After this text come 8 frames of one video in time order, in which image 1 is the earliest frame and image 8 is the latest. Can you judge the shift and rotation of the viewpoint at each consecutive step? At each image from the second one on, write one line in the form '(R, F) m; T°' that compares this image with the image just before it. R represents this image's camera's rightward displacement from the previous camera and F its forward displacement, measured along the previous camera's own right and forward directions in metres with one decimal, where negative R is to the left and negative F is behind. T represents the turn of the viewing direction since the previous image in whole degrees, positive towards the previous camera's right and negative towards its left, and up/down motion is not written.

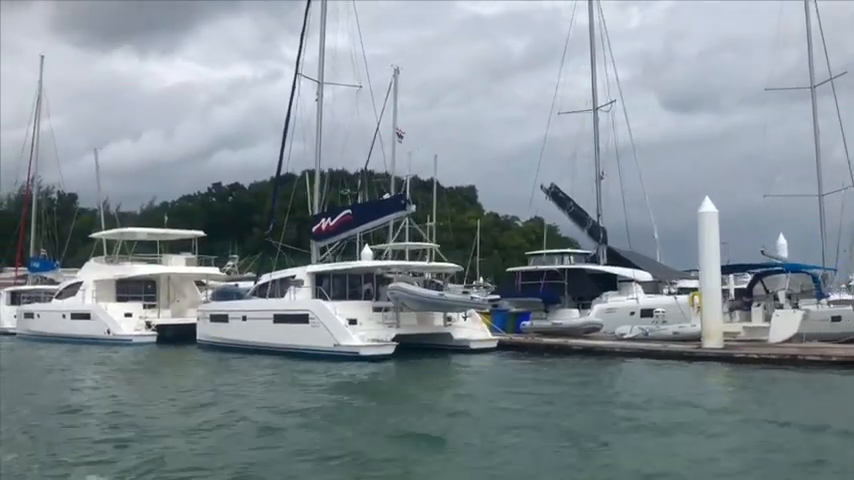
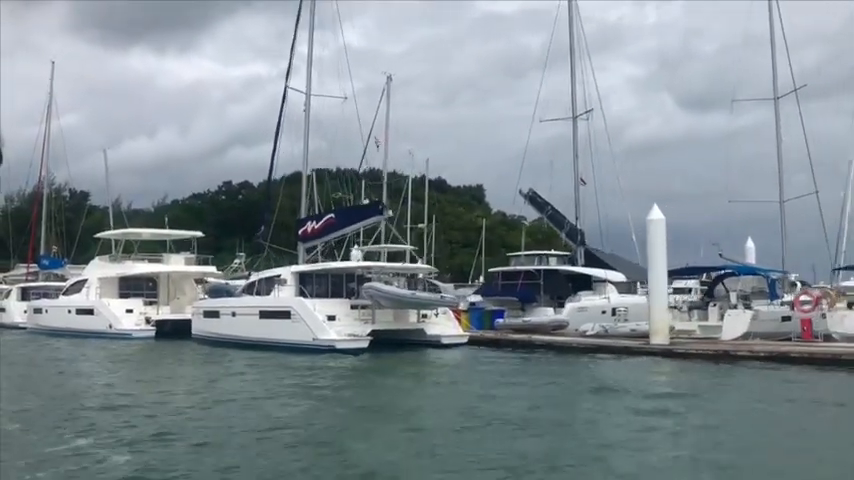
(+0.8, -1.2) m; -1°
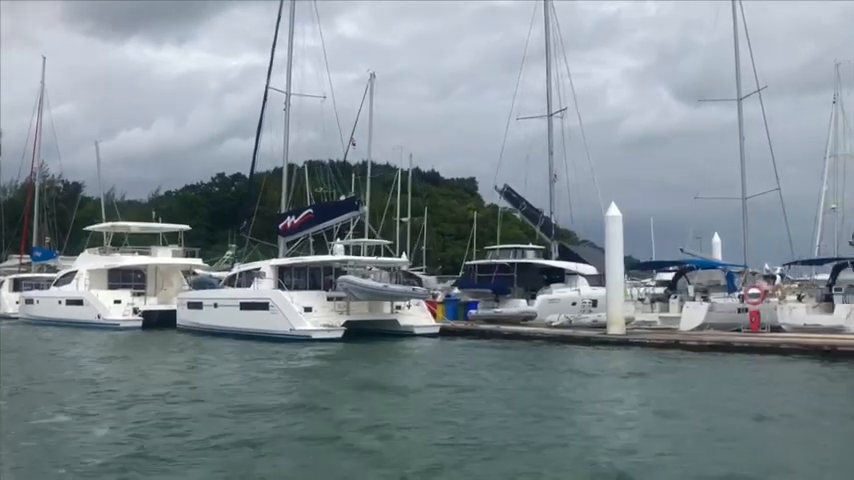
(+0.5, -0.8) m; 0°
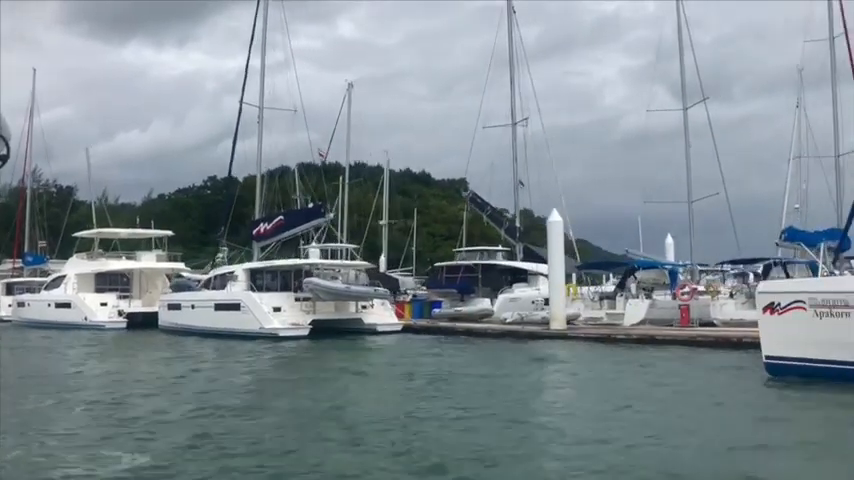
(+0.8, -1.4) m; 0°
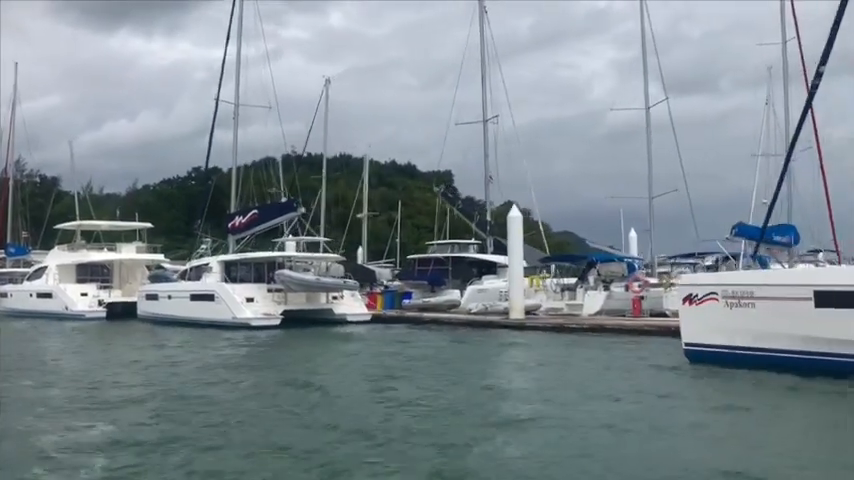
(+0.5, -0.8) m; +1°
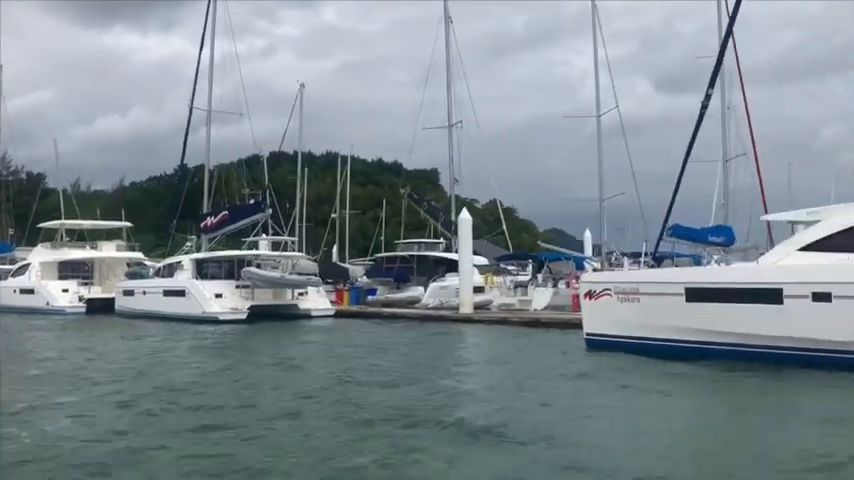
(+0.8, -1.4) m; +1°
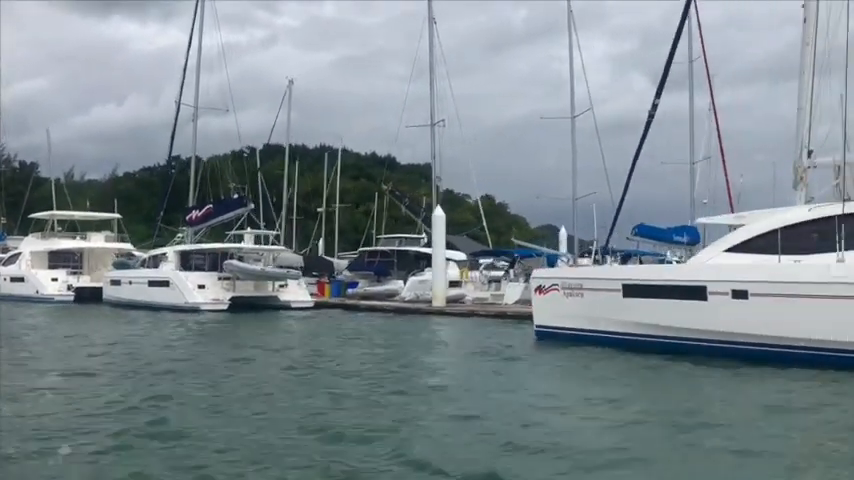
(+0.5, -0.8) m; 0°
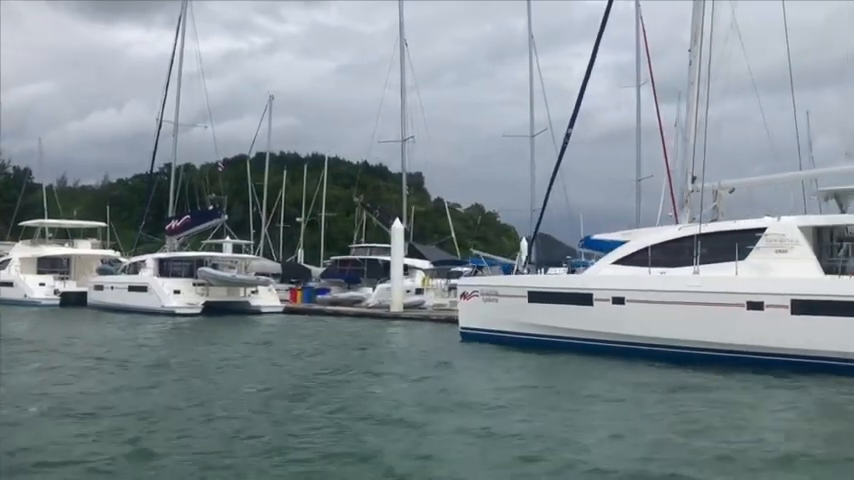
(+1.0, -1.7) m; 0°
